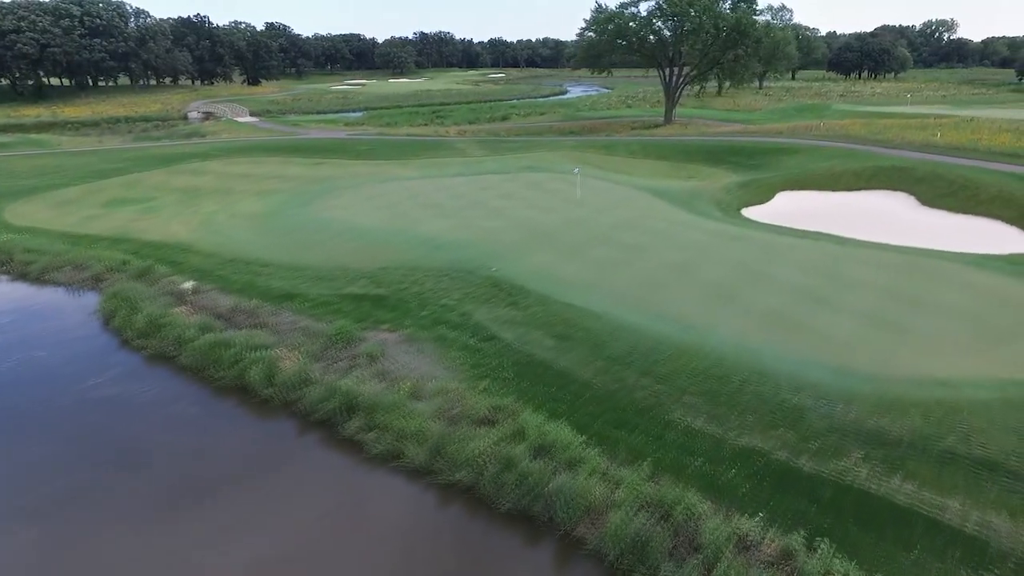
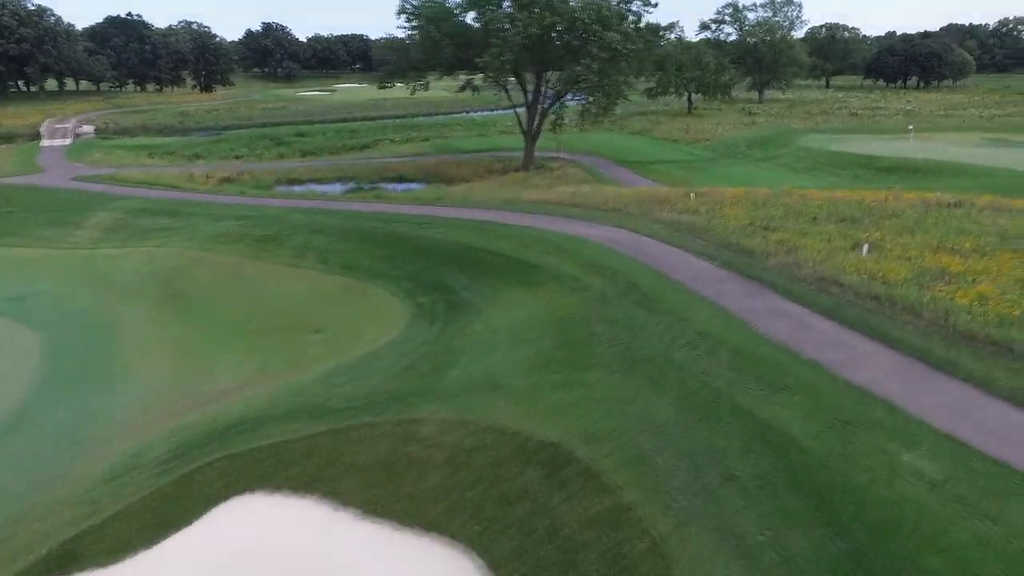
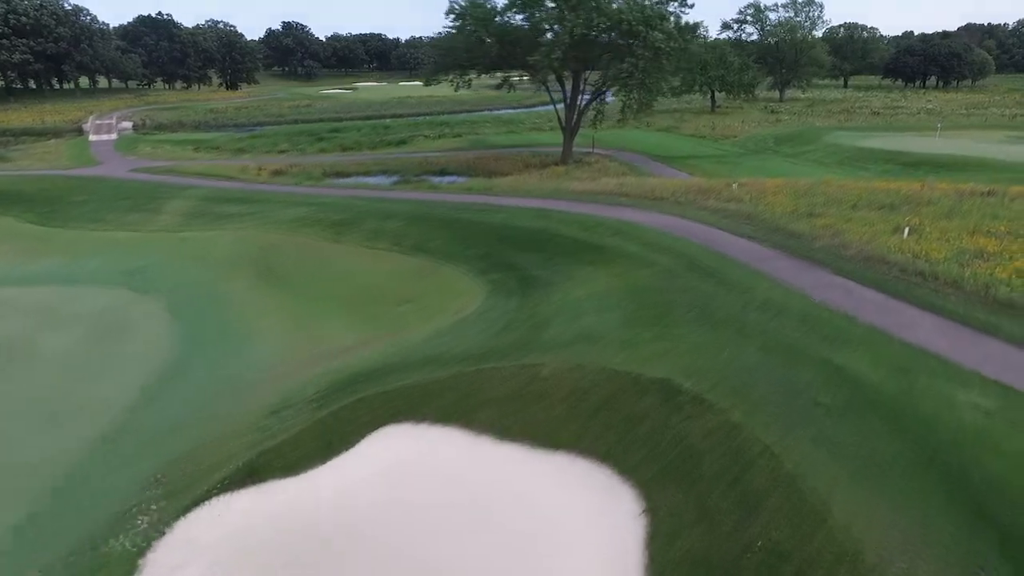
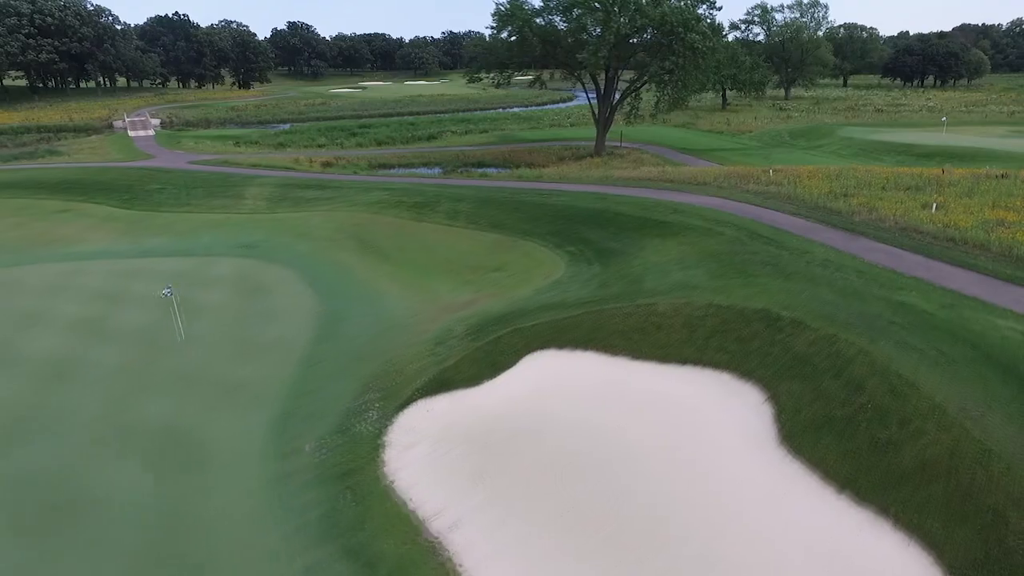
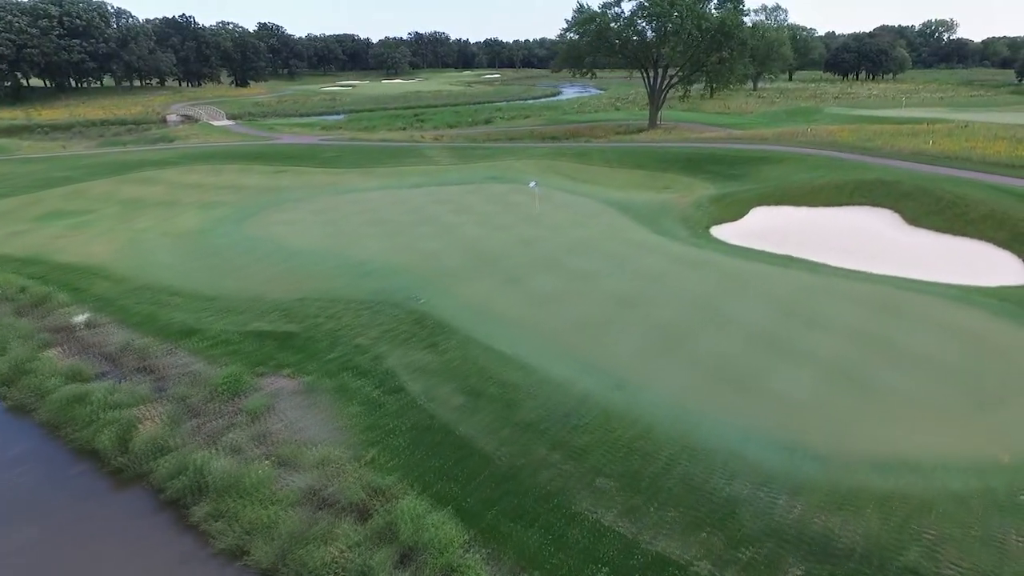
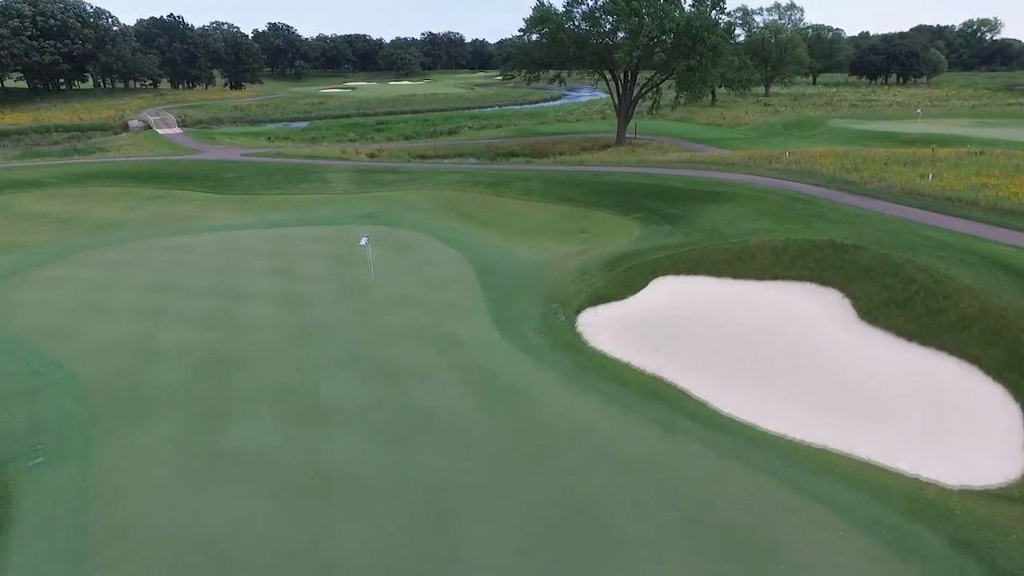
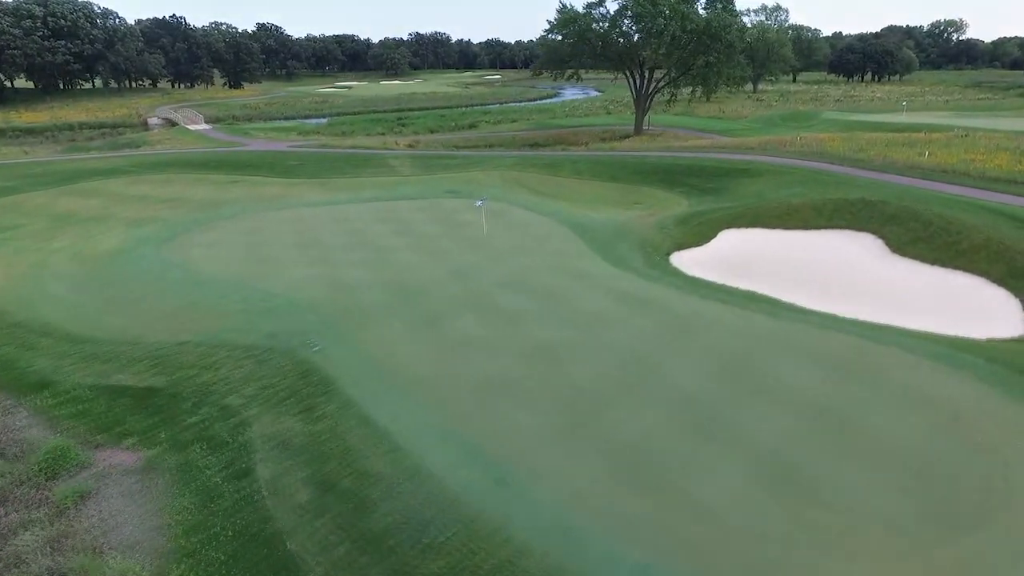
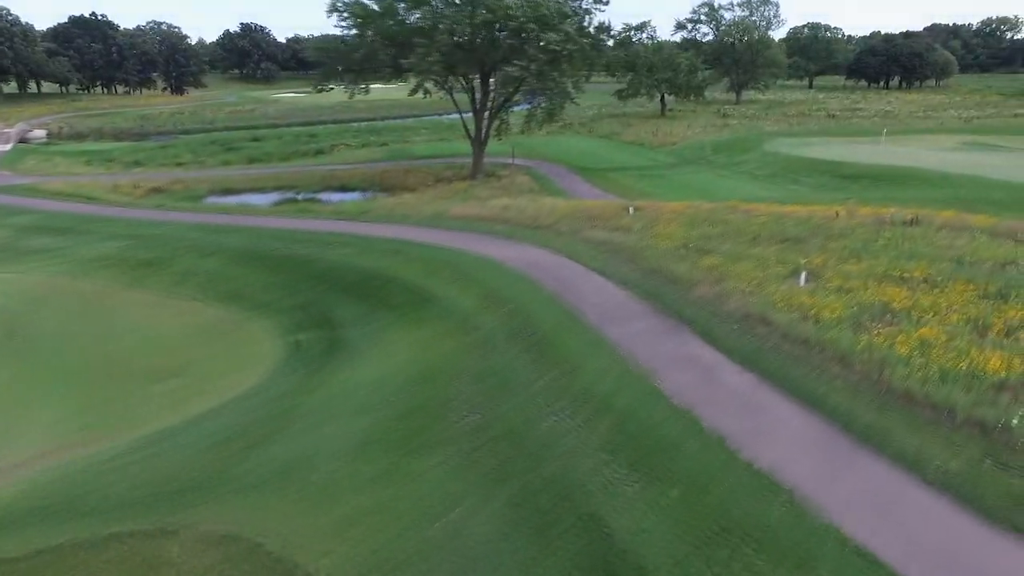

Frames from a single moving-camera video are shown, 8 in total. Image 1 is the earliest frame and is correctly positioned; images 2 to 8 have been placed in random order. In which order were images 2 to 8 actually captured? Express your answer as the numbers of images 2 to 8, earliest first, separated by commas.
5, 7, 6, 4, 3, 2, 8
